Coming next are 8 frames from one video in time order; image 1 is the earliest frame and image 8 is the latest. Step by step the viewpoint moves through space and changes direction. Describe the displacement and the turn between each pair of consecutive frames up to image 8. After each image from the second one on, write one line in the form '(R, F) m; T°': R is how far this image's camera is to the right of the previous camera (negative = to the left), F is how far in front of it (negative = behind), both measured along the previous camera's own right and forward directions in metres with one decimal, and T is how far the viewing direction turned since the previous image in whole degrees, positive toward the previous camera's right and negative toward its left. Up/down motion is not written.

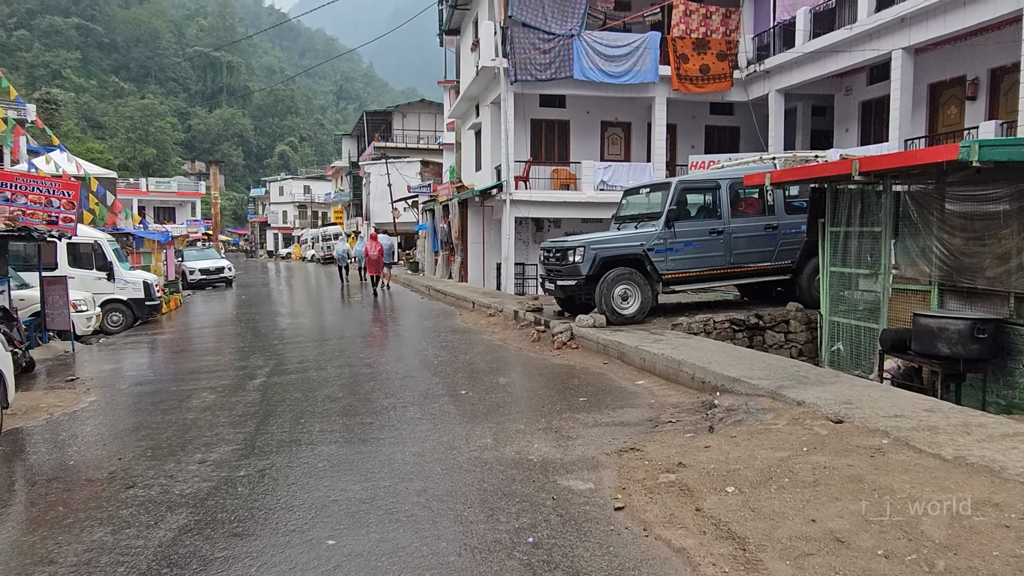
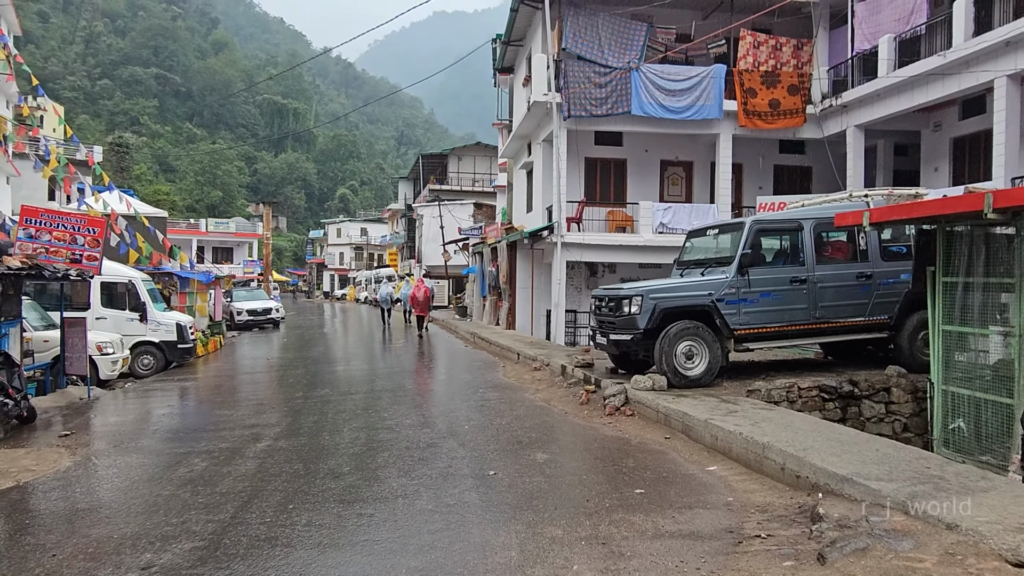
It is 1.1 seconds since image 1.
(+0.1, +1.1) m; -4°
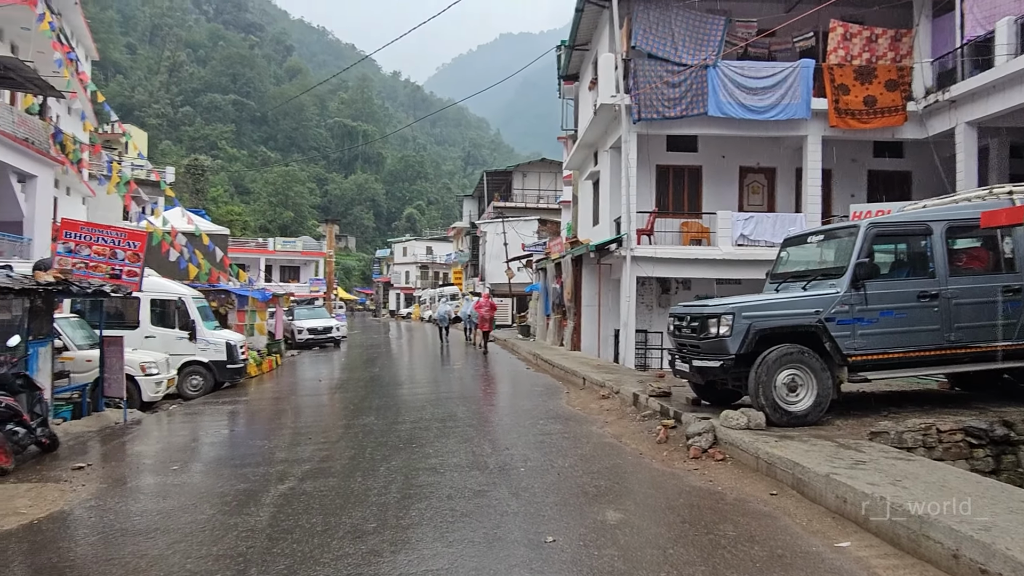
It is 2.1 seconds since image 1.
(0.0, +1.1) m; -5°
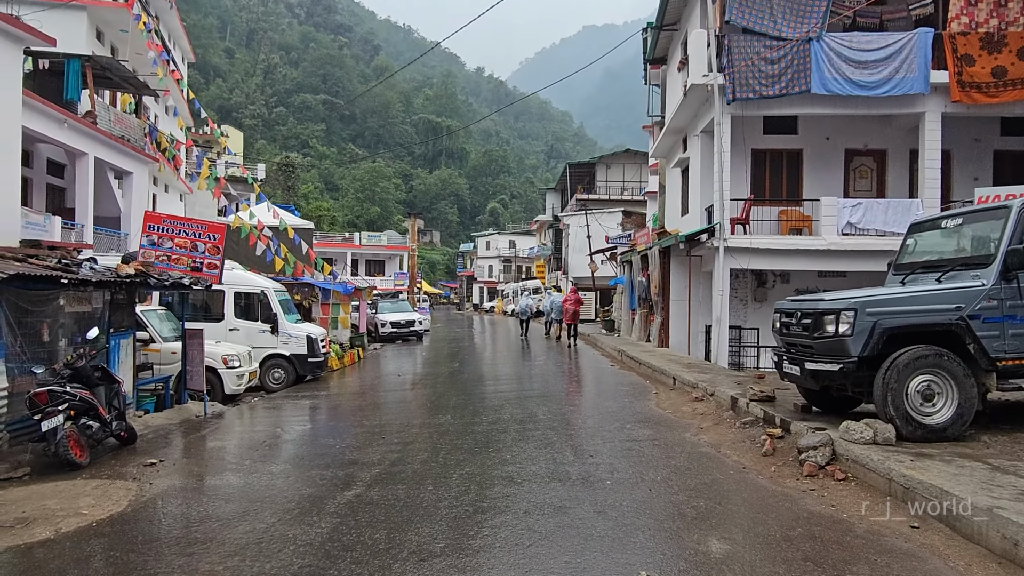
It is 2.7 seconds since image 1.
(0.0, +0.6) m; -6°
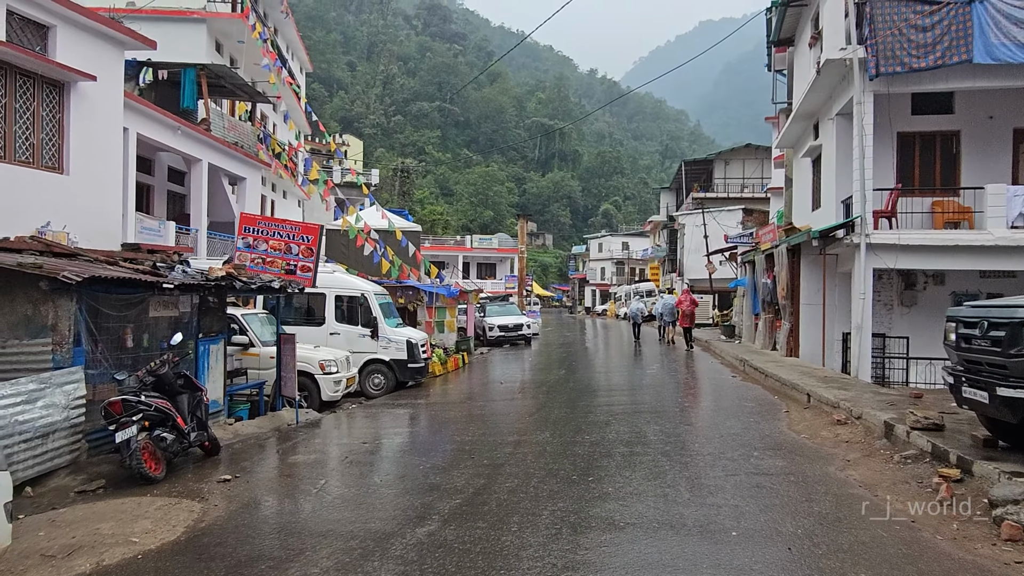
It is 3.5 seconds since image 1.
(+0.1, +0.9) m; -9°
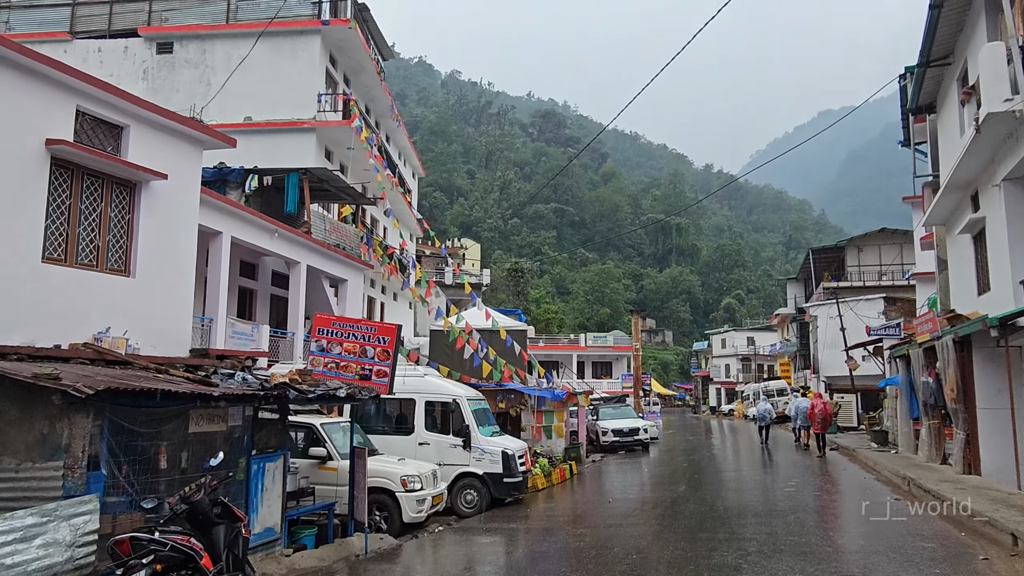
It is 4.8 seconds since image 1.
(+0.2, +1.4) m; -9°
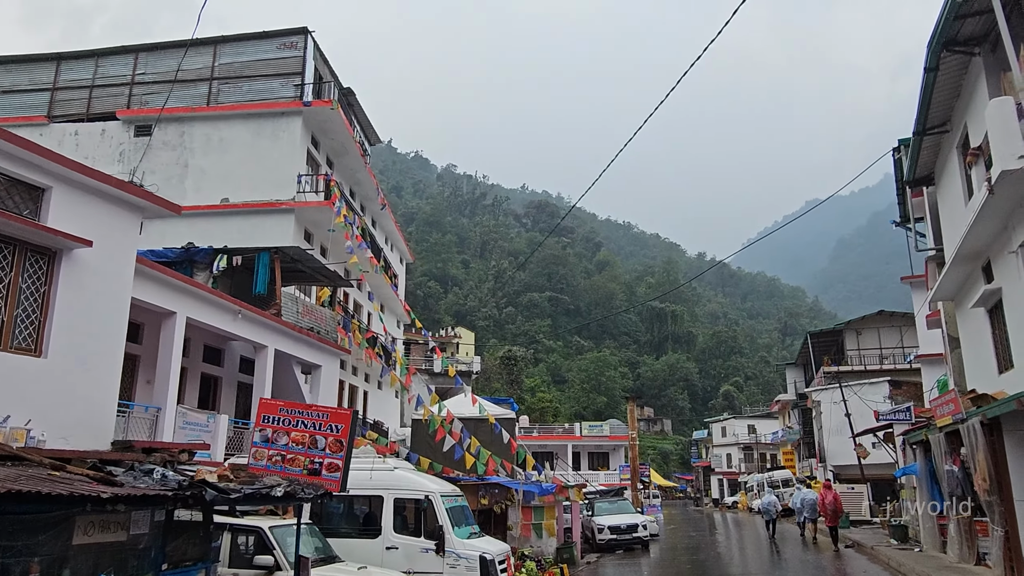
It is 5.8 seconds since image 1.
(+0.3, +1.0) m; 0°
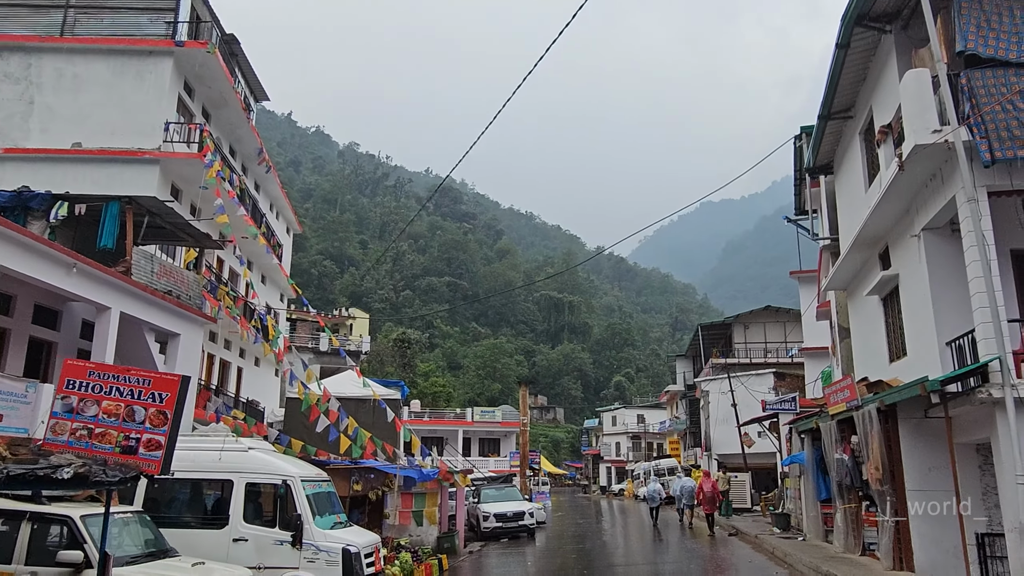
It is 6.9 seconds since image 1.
(+0.3, +1.1) m; +8°
